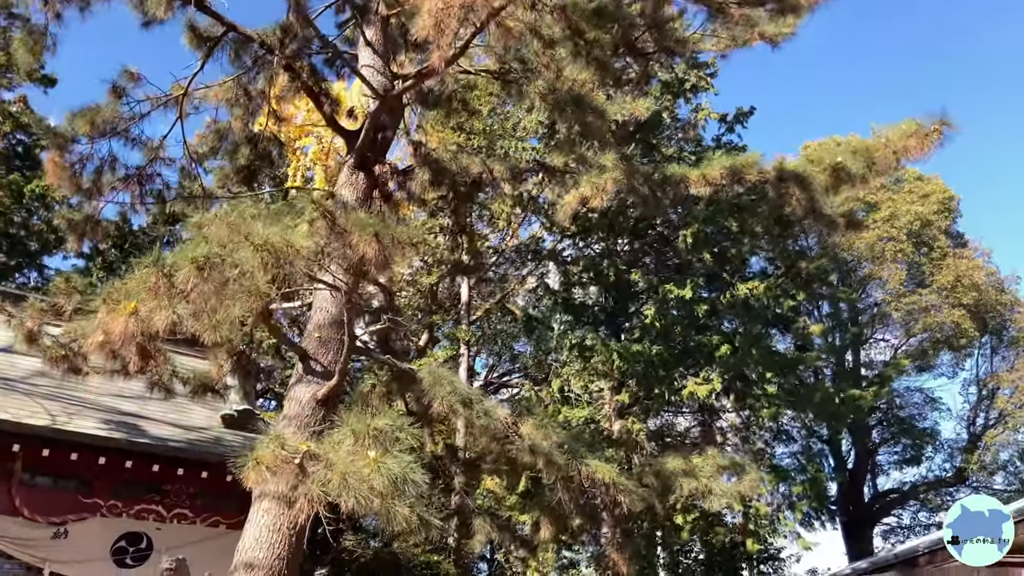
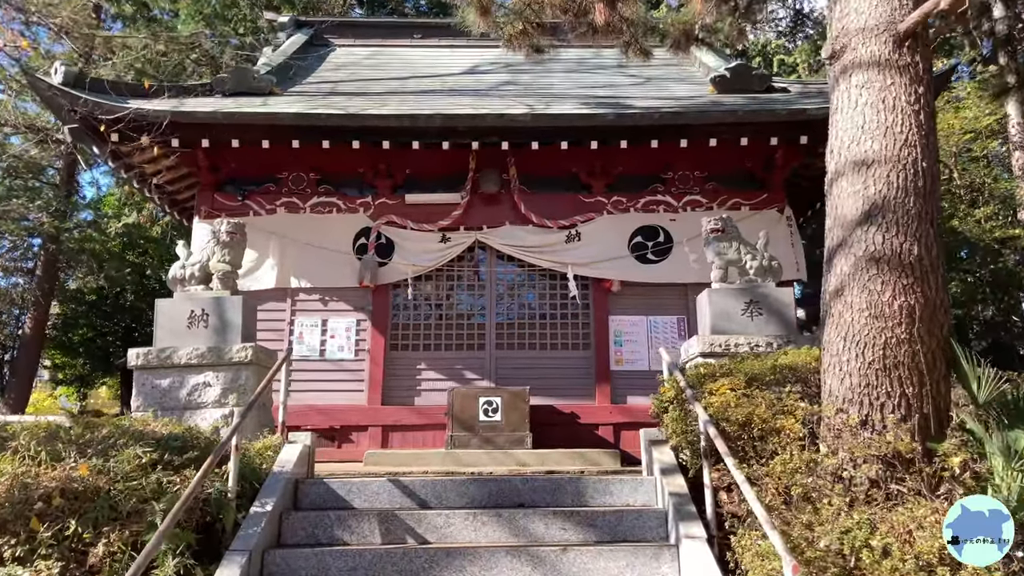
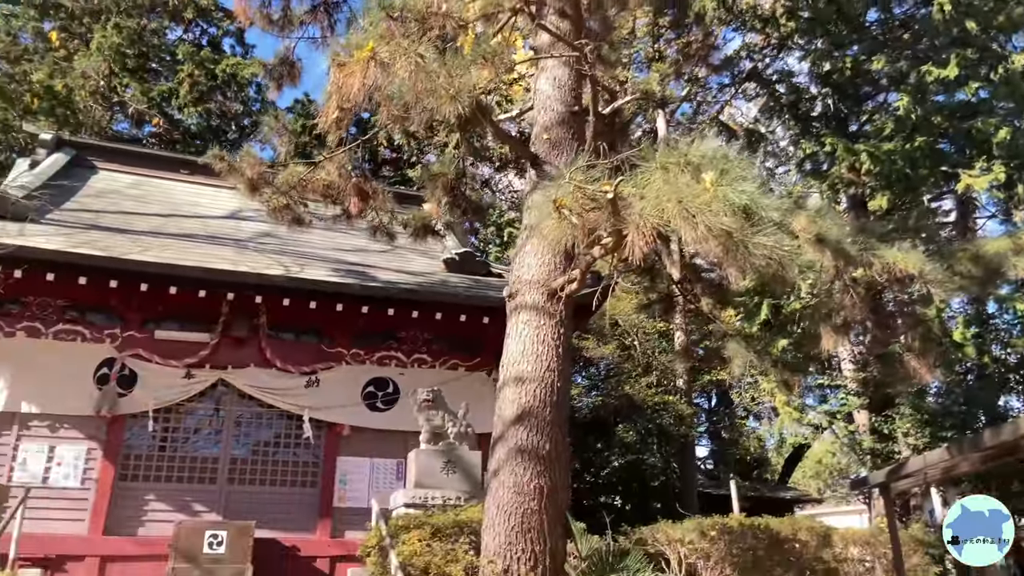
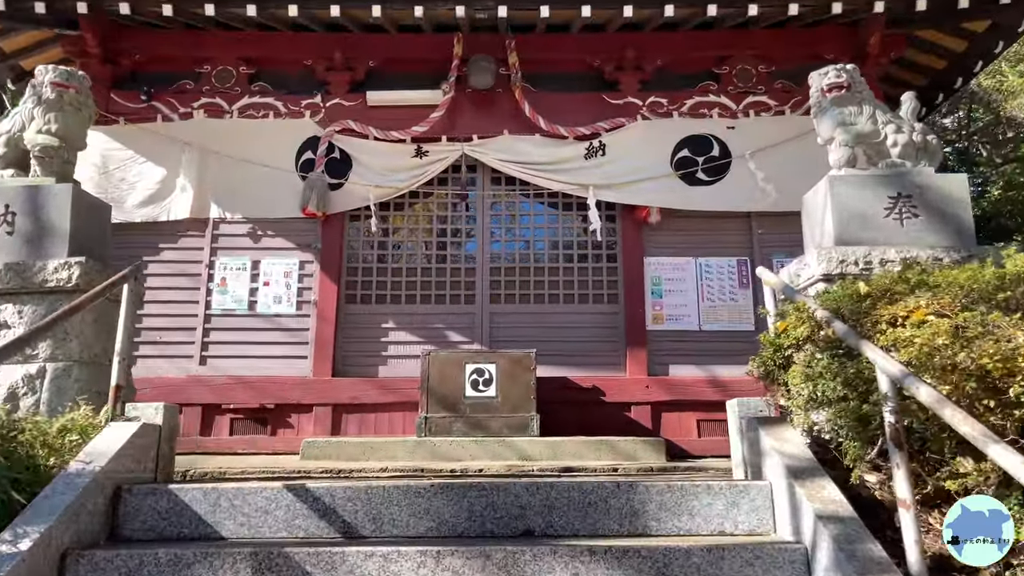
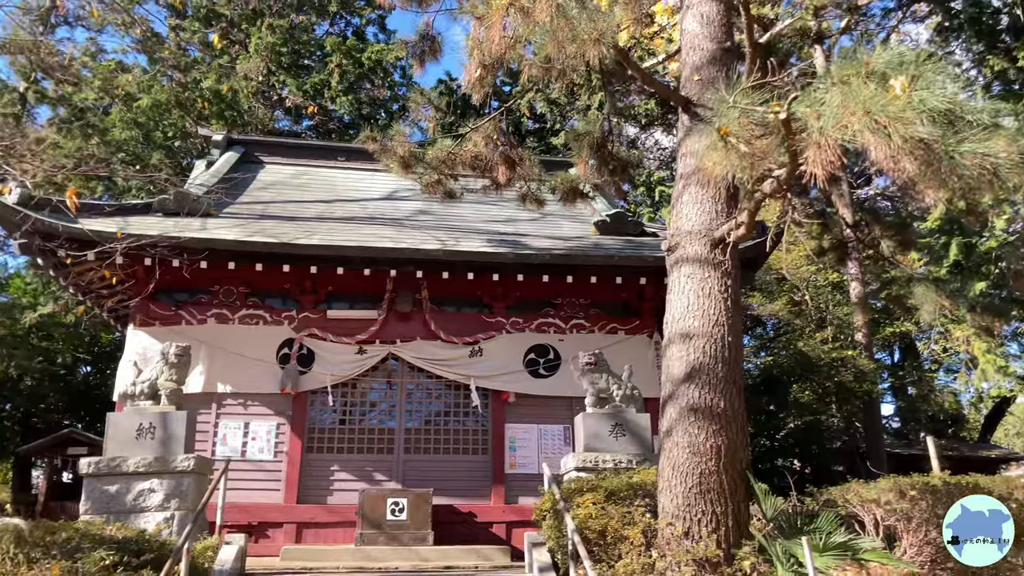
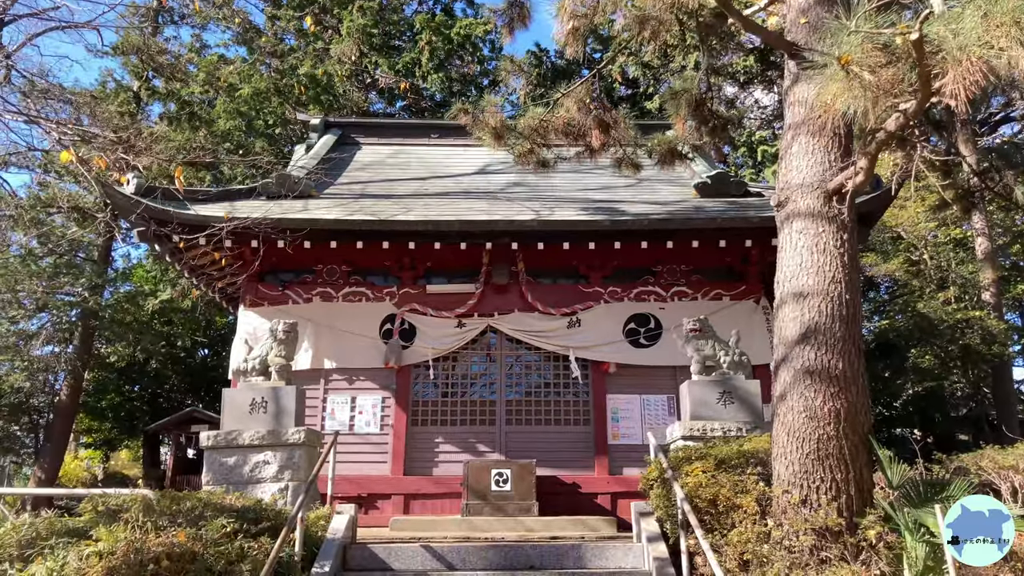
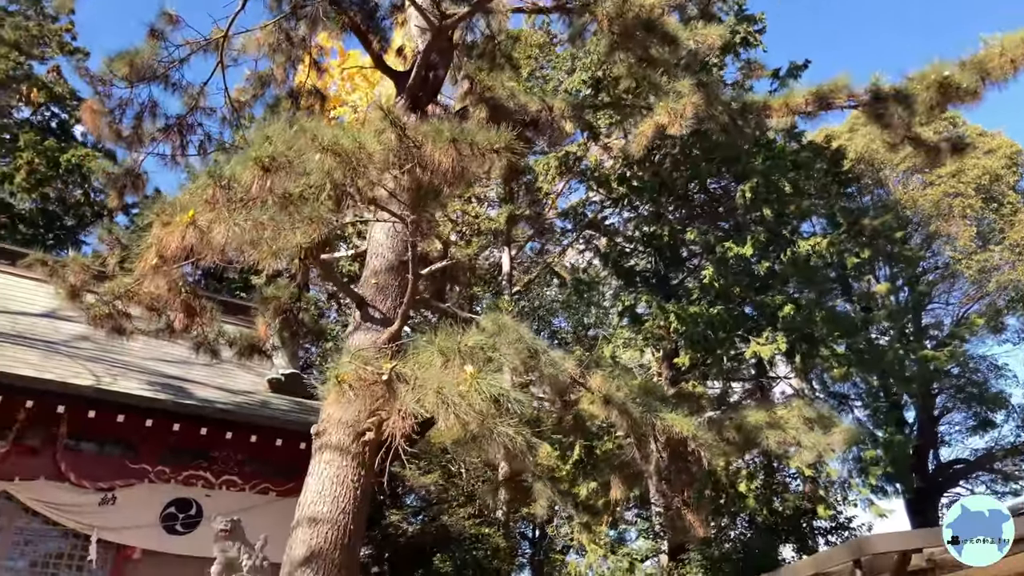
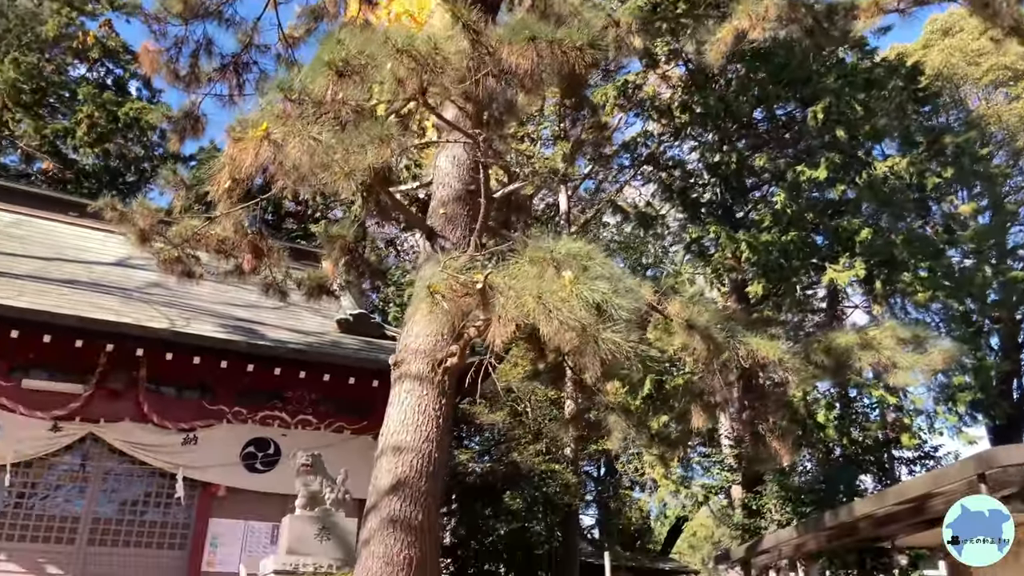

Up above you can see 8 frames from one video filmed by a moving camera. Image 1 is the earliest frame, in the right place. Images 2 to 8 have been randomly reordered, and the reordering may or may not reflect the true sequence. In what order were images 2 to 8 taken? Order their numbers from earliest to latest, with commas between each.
7, 8, 3, 5, 6, 2, 4
